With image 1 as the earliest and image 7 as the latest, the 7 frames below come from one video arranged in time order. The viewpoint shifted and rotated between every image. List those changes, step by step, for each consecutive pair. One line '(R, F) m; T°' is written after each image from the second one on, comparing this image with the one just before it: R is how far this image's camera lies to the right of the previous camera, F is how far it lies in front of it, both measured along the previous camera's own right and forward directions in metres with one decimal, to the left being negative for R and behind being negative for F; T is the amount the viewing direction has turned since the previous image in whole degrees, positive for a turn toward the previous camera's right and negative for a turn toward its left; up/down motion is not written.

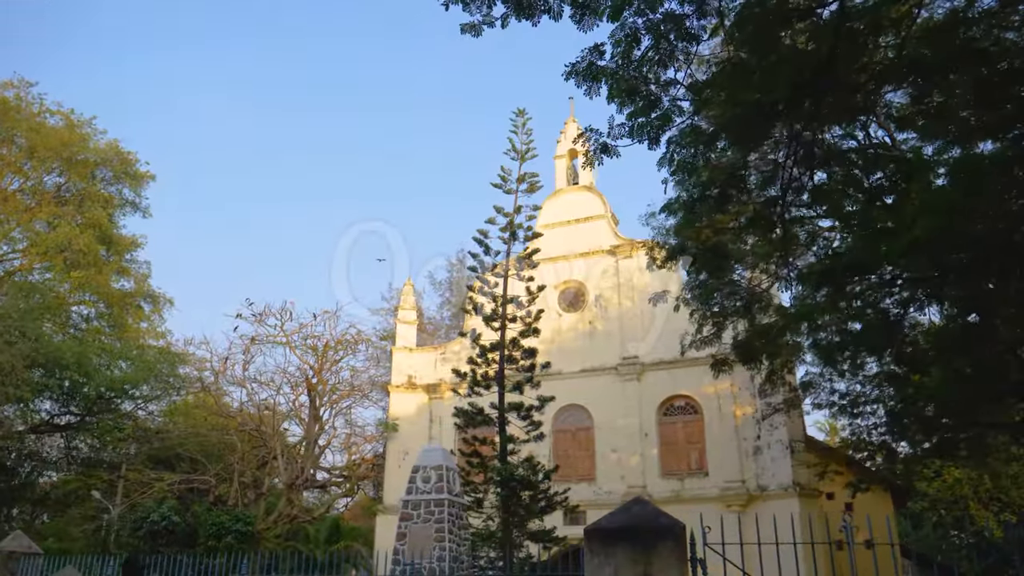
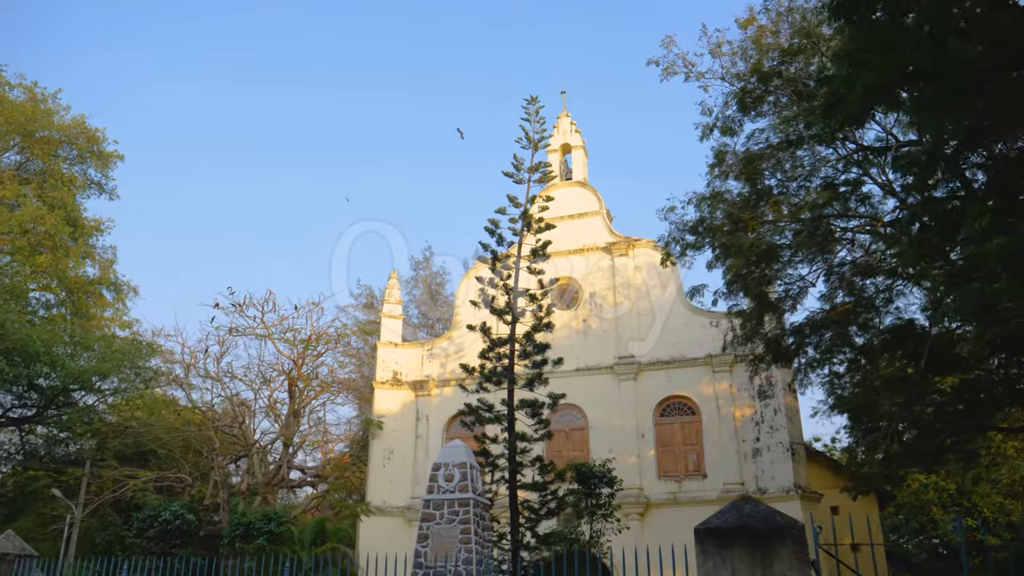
(-1.2, +0.6) m; +4°
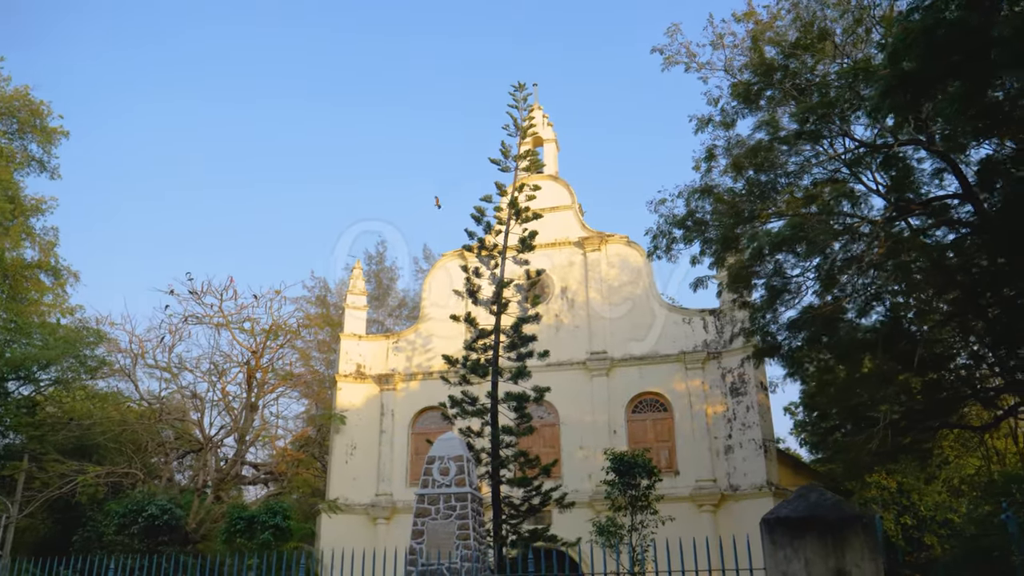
(-0.9, +0.4) m; +5°
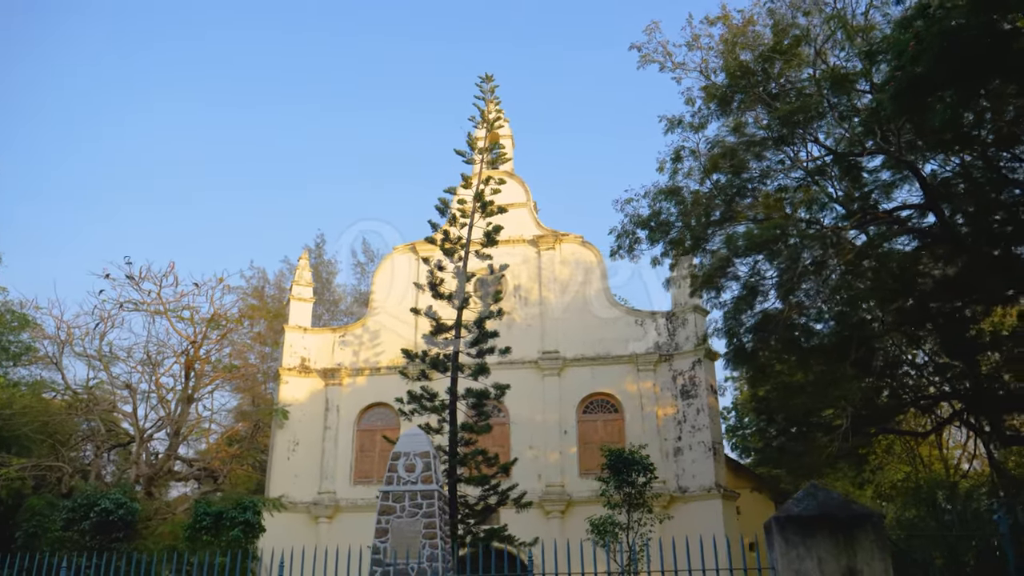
(-0.6, +0.3) m; +5°
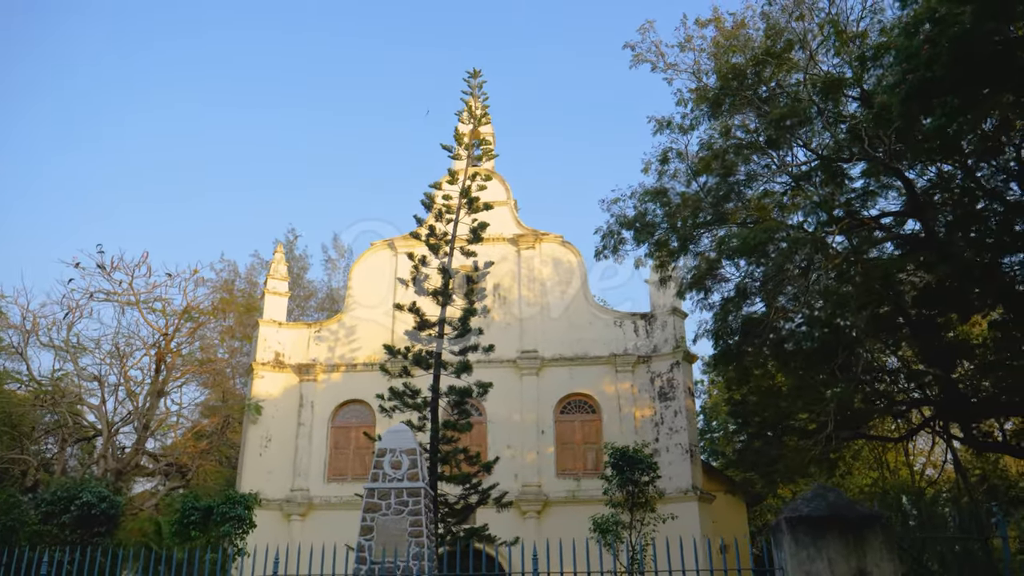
(-0.3, +0.1) m; +2°
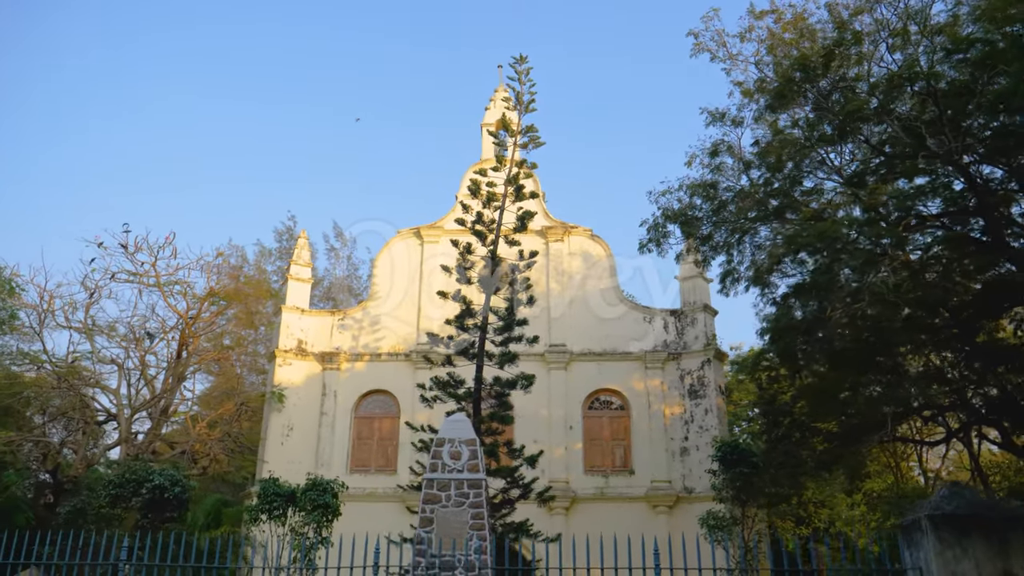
(-1.0, +0.3) m; +1°
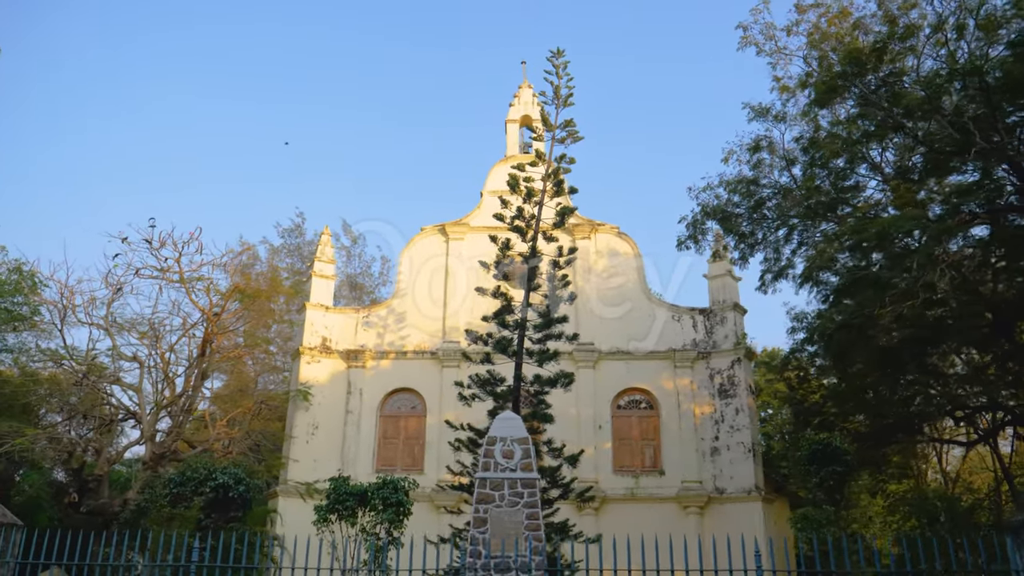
(-0.7, +0.2) m; 0°
